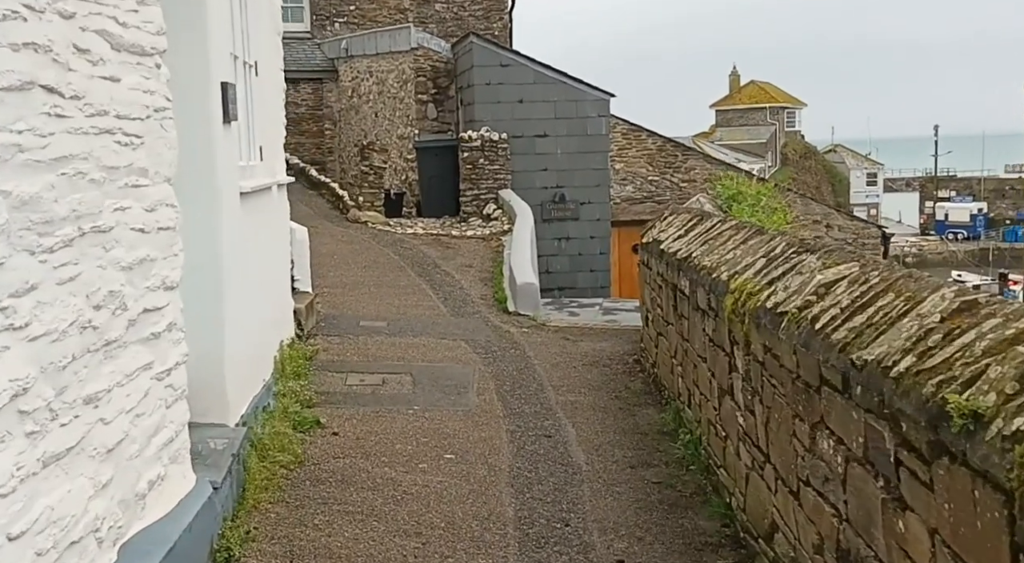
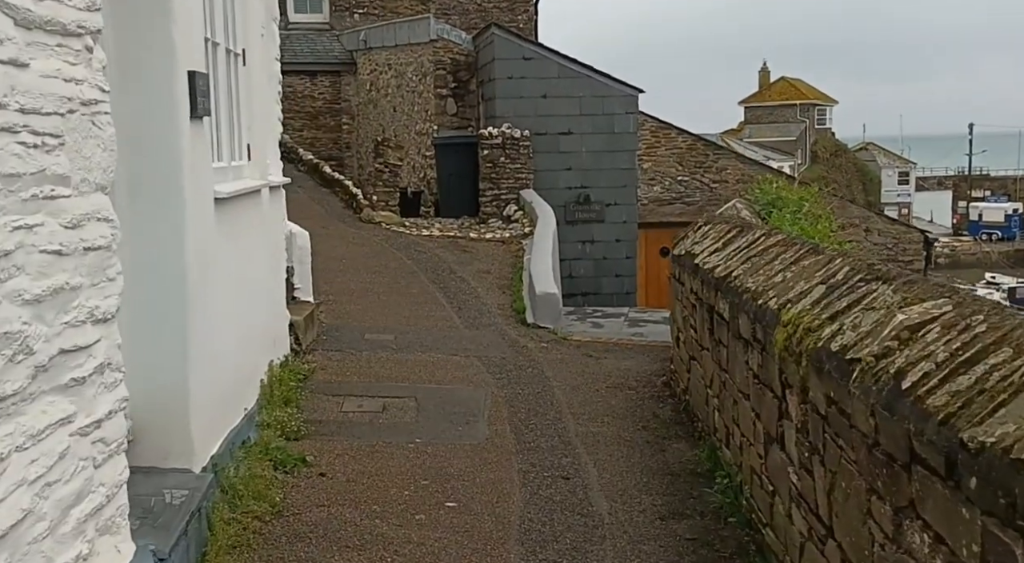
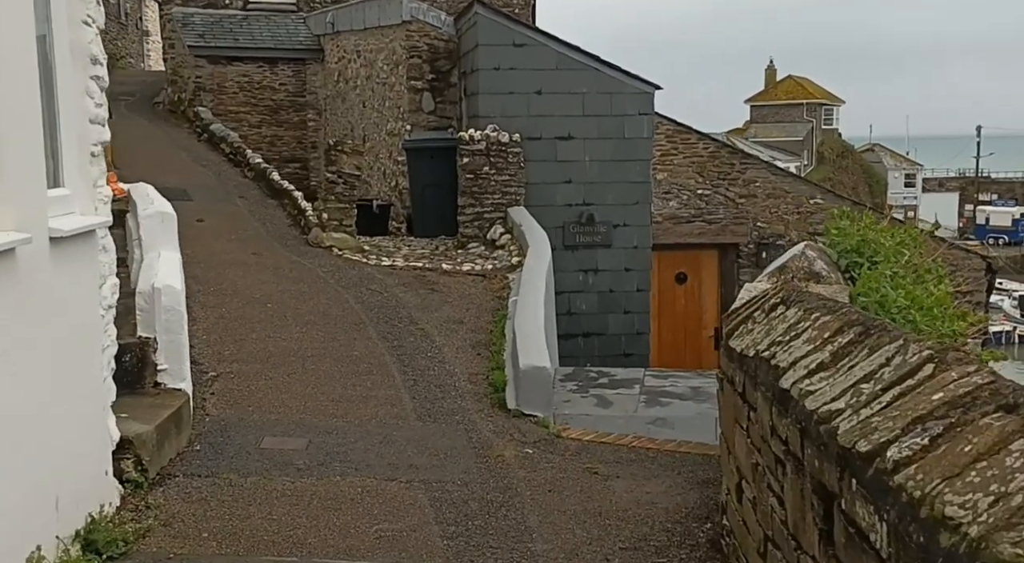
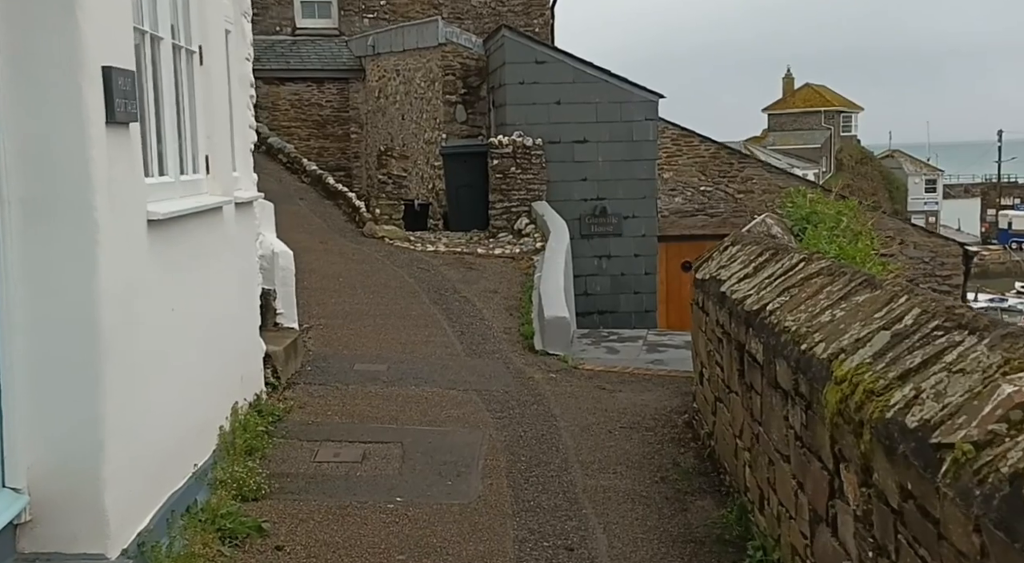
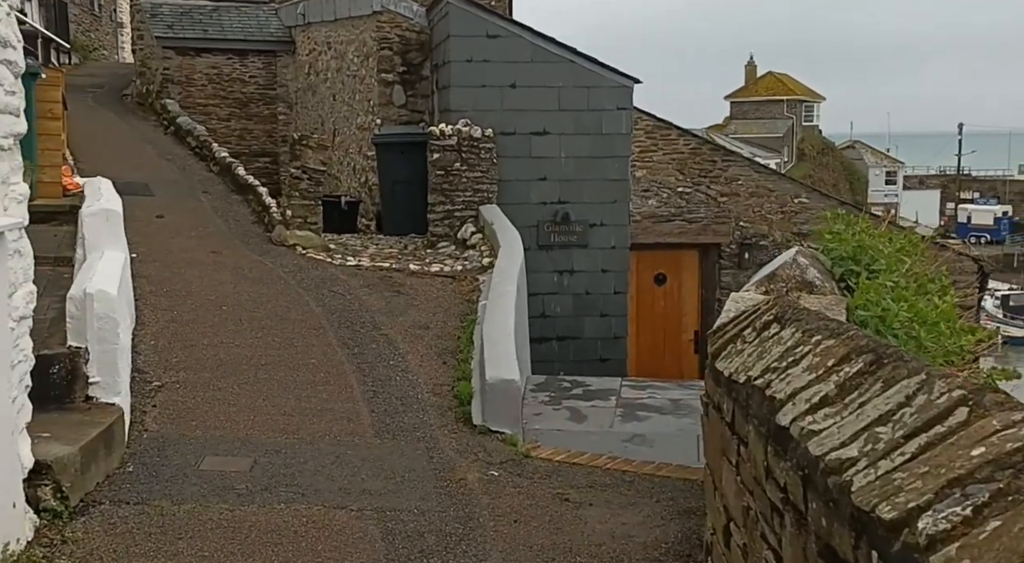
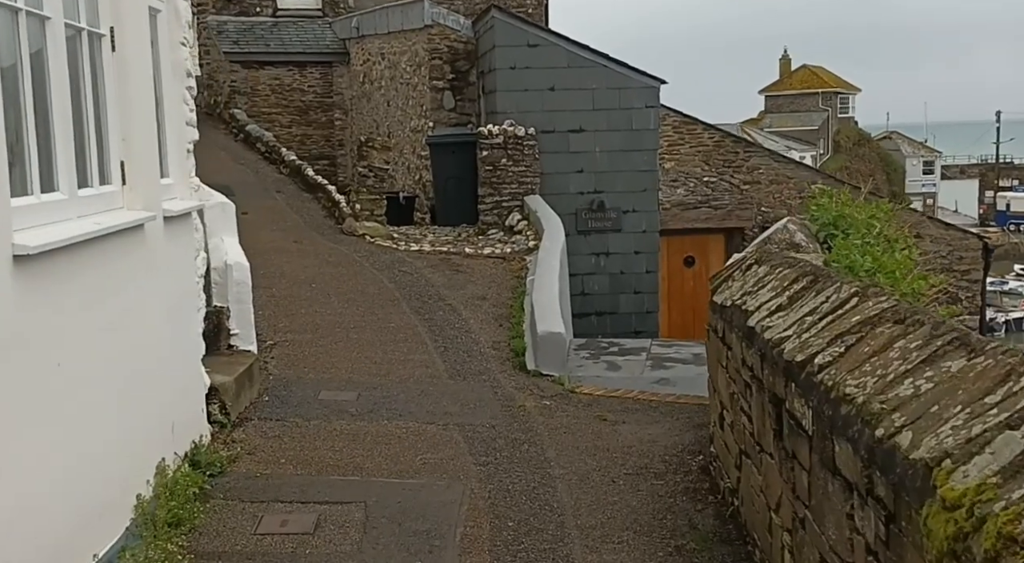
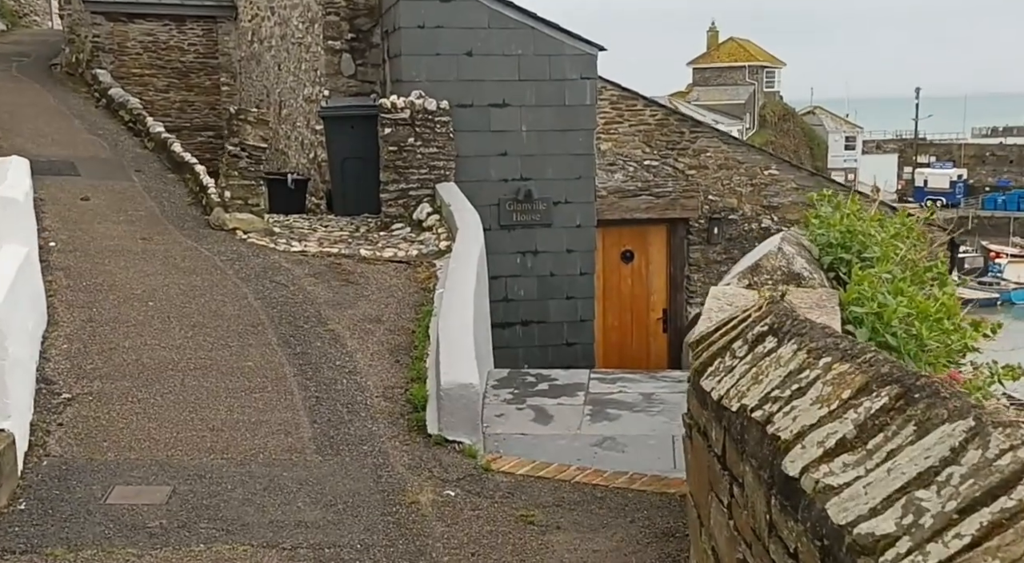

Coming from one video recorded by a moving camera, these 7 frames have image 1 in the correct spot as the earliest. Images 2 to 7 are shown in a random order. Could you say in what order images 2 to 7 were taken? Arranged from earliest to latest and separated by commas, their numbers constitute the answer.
2, 4, 6, 3, 5, 7
